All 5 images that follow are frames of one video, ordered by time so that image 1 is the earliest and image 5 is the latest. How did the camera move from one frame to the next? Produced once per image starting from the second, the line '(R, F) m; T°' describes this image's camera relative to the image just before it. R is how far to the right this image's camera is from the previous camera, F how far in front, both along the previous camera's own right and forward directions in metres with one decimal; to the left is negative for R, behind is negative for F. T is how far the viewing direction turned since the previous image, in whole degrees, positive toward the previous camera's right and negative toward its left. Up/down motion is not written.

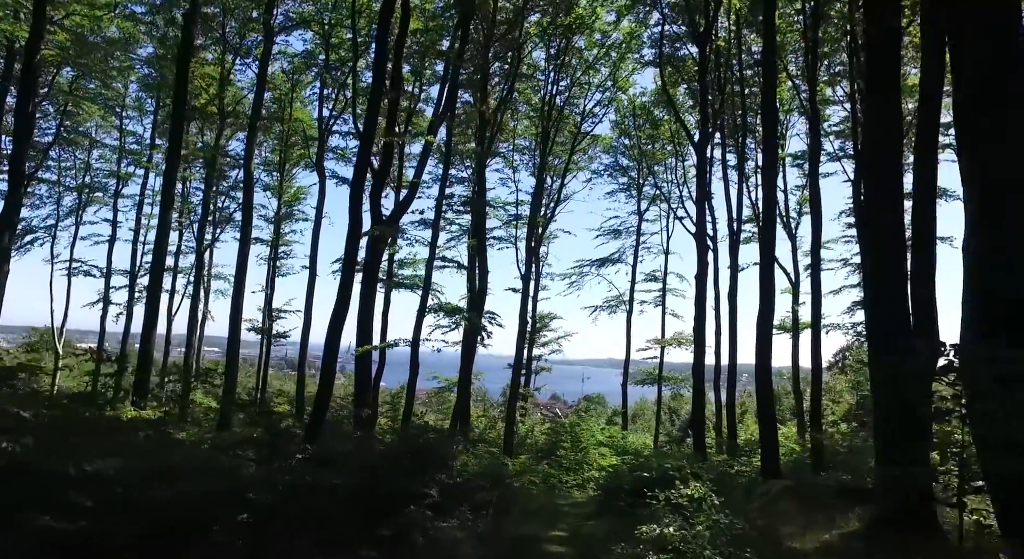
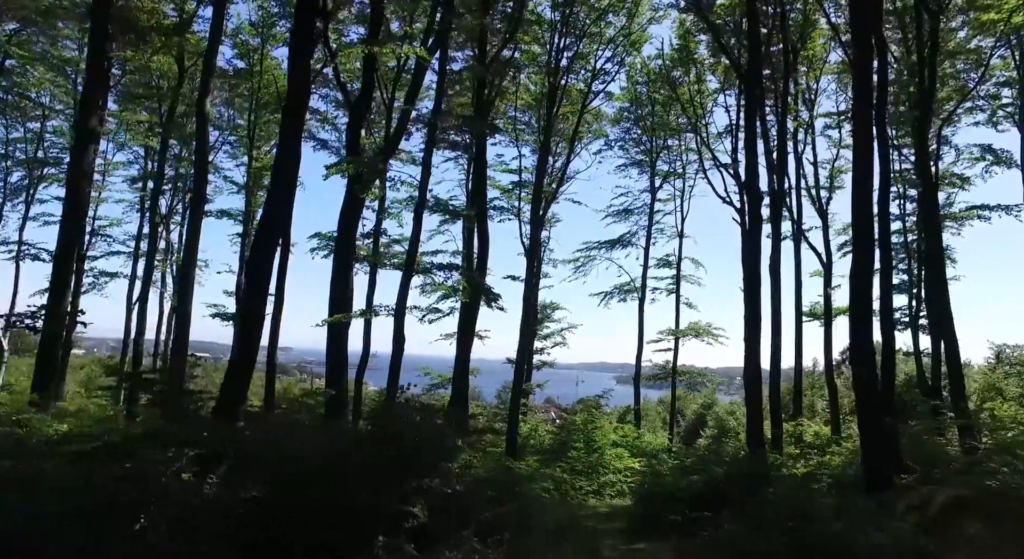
(-0.2, +2.3) m; +1°
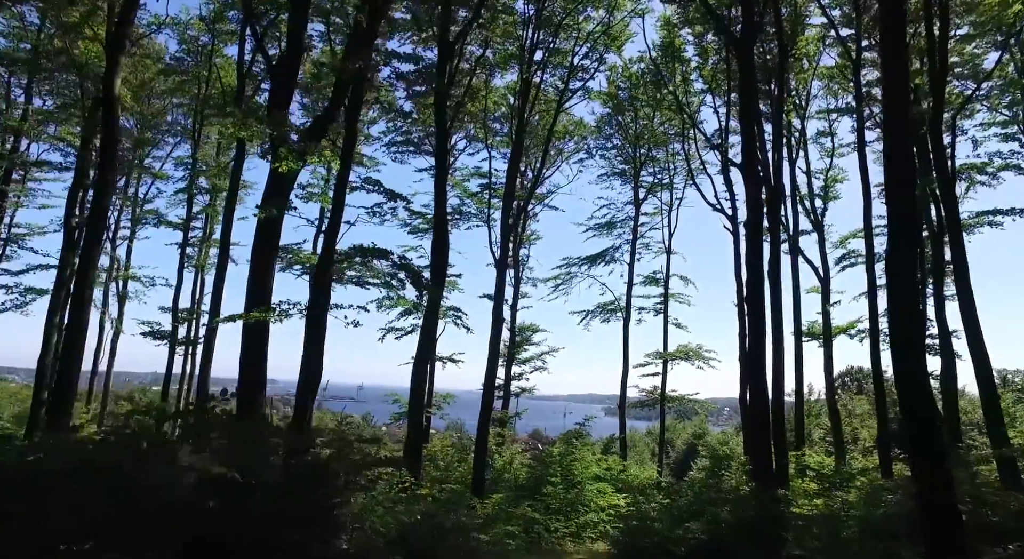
(+0.4, +1.7) m; +1°
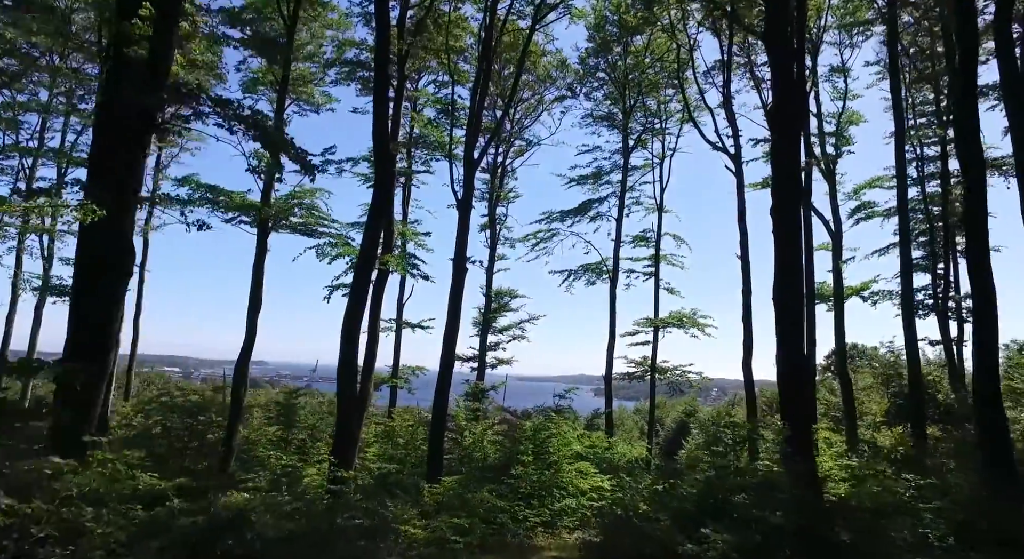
(+0.4, +2.2) m; +1°
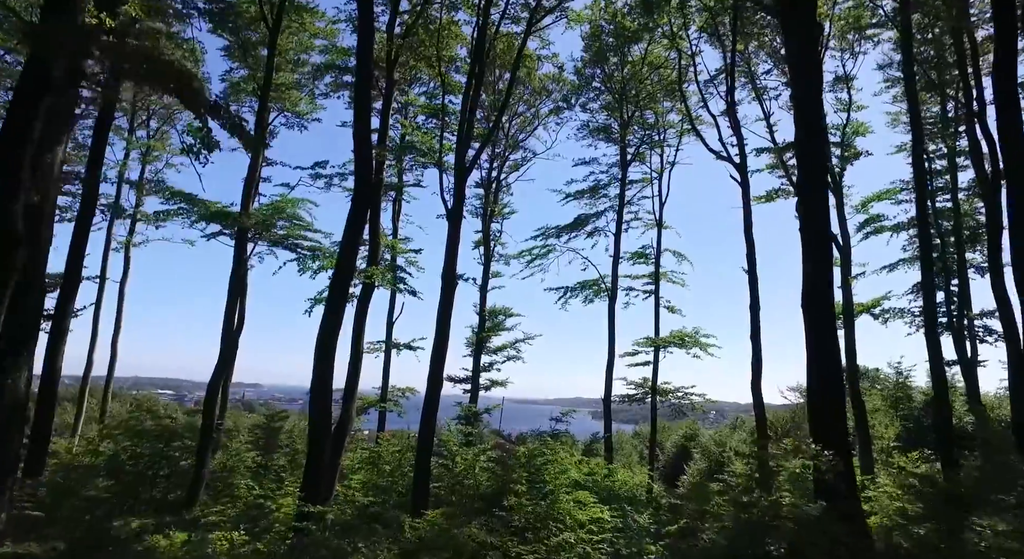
(+0.1, +0.8) m; 0°
